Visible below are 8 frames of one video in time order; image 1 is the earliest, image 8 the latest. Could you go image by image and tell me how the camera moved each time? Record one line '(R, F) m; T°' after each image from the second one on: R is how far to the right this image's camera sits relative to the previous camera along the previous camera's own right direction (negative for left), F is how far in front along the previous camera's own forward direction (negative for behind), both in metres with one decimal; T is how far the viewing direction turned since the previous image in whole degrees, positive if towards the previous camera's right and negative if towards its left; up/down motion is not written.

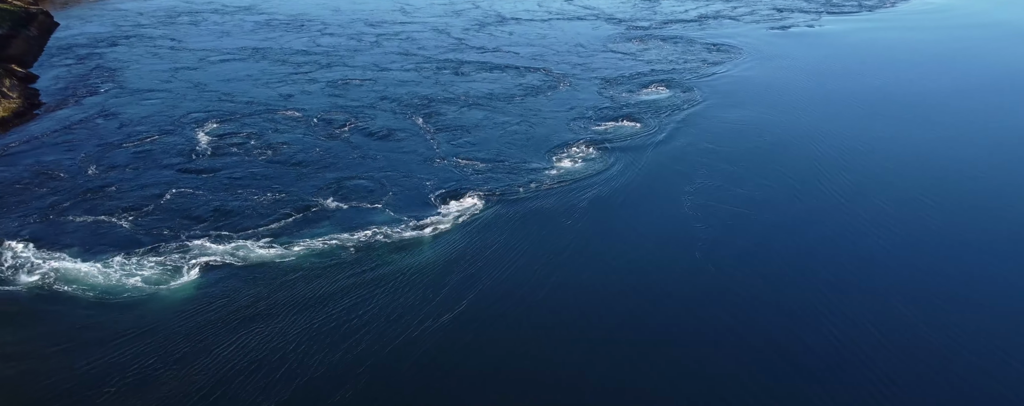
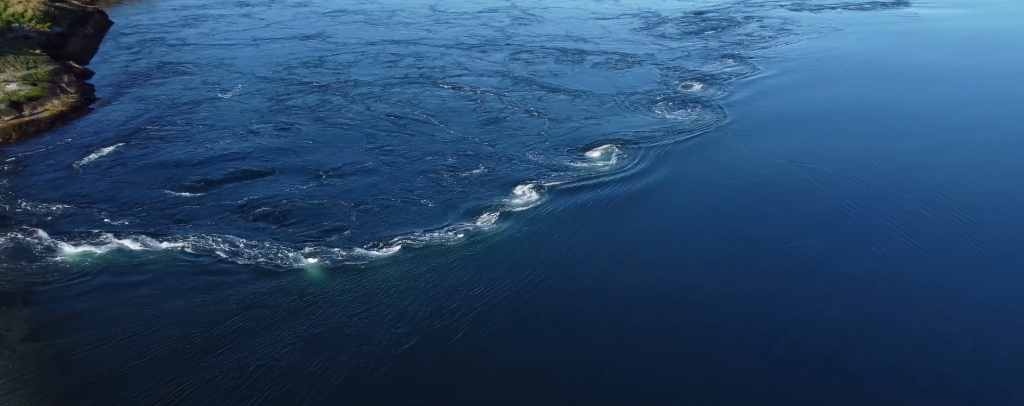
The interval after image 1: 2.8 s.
(+0.5, -0.8) m; -3°
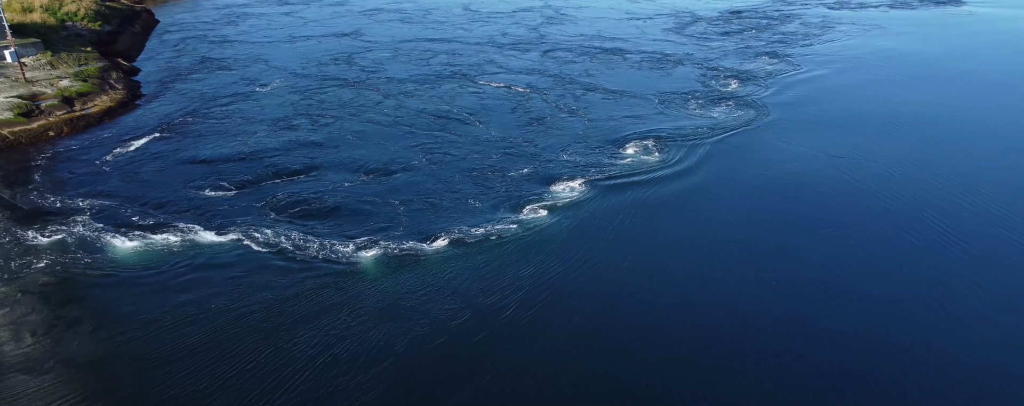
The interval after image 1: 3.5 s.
(+0.2, -0.5) m; -3°
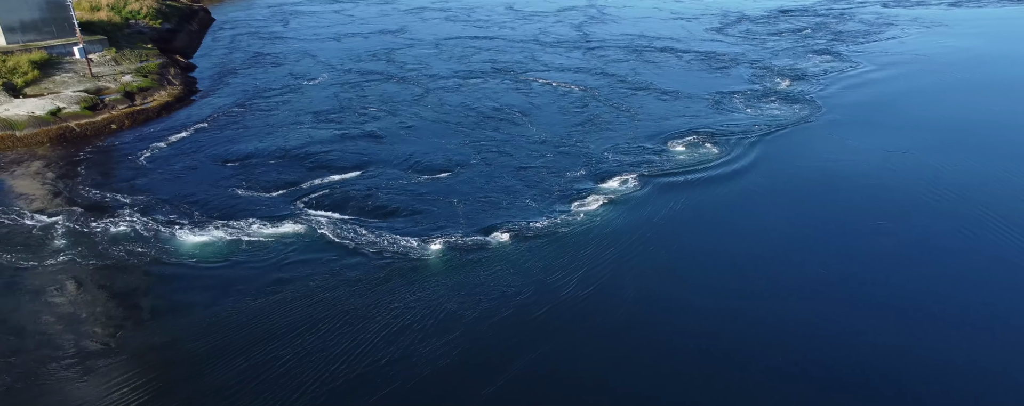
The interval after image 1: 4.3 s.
(+0.2, -0.5) m; -3°
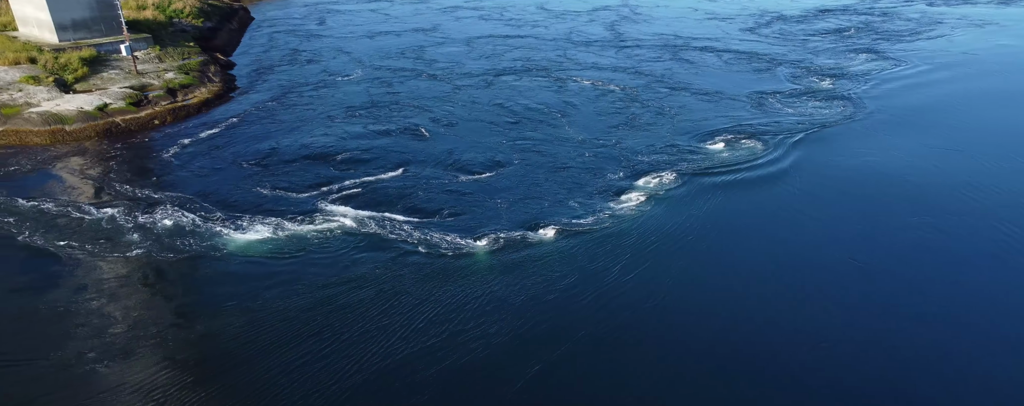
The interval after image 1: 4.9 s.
(0.0, -0.3) m; -2°
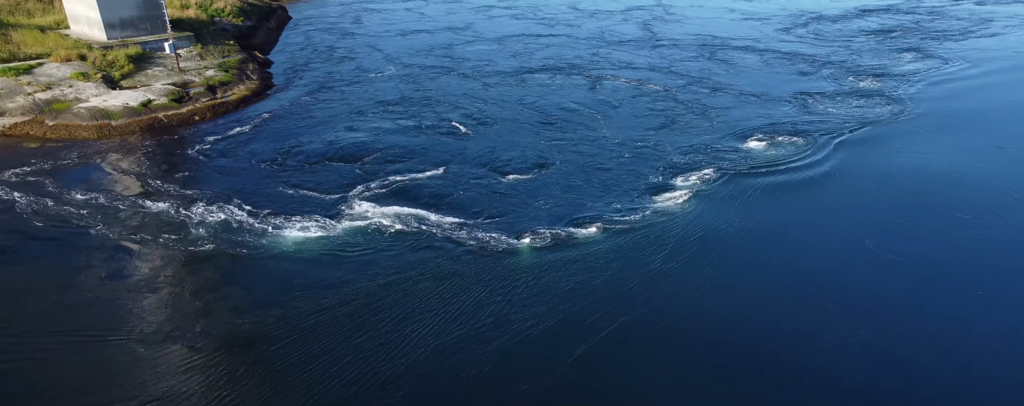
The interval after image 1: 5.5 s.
(0.0, -0.3) m; -2°
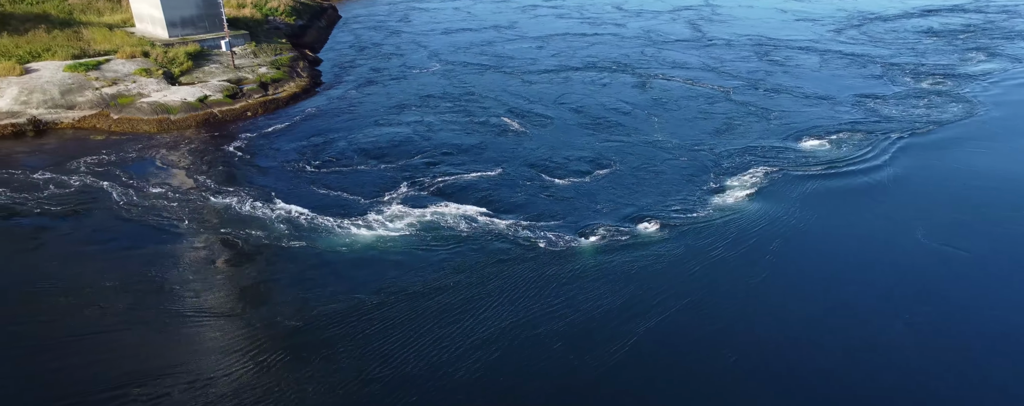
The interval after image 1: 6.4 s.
(0.0, -0.3) m; -3°
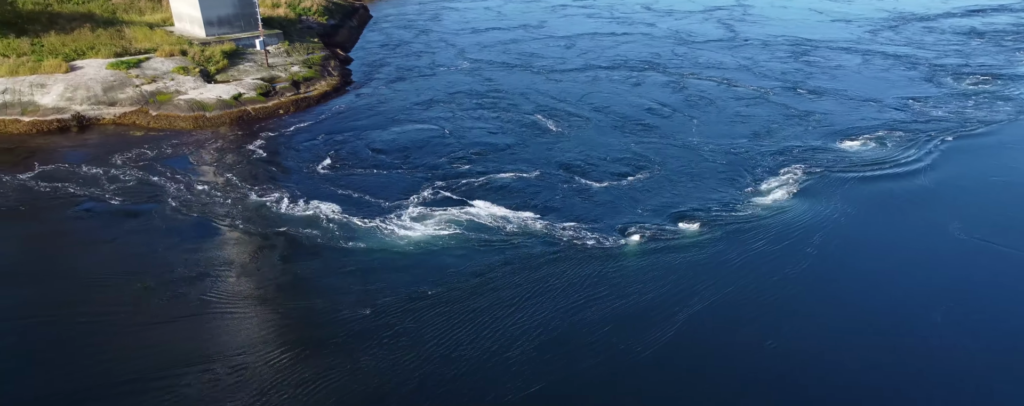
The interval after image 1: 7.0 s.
(0.0, -0.2) m; -2°
